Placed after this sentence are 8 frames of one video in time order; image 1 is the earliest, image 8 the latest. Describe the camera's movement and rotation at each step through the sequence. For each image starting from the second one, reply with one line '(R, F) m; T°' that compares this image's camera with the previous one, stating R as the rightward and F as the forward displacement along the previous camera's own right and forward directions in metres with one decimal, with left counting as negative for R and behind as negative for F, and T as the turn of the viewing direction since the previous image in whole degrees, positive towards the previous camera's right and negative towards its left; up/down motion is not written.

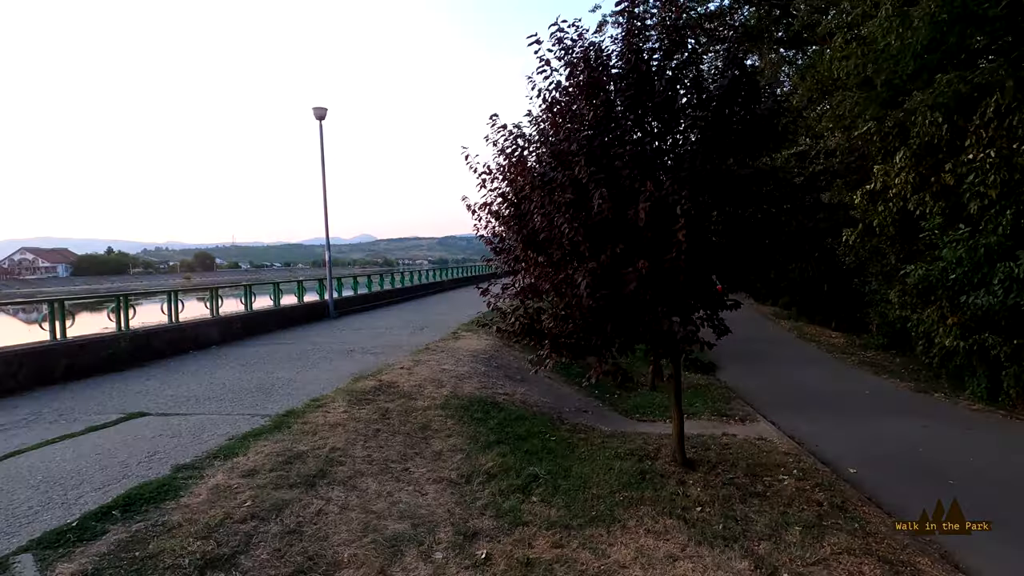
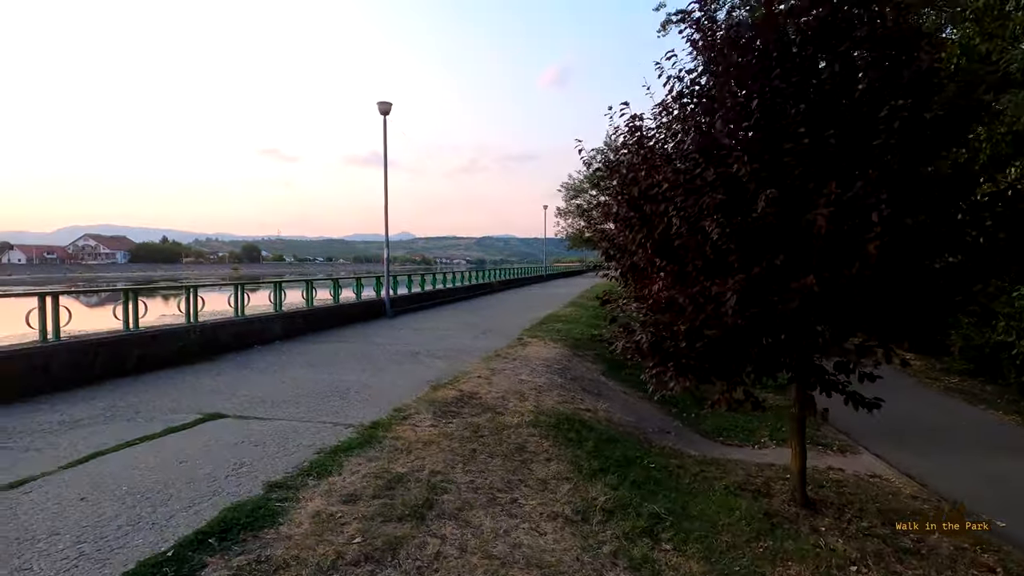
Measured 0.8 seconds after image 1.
(-0.7, +0.5) m; -4°
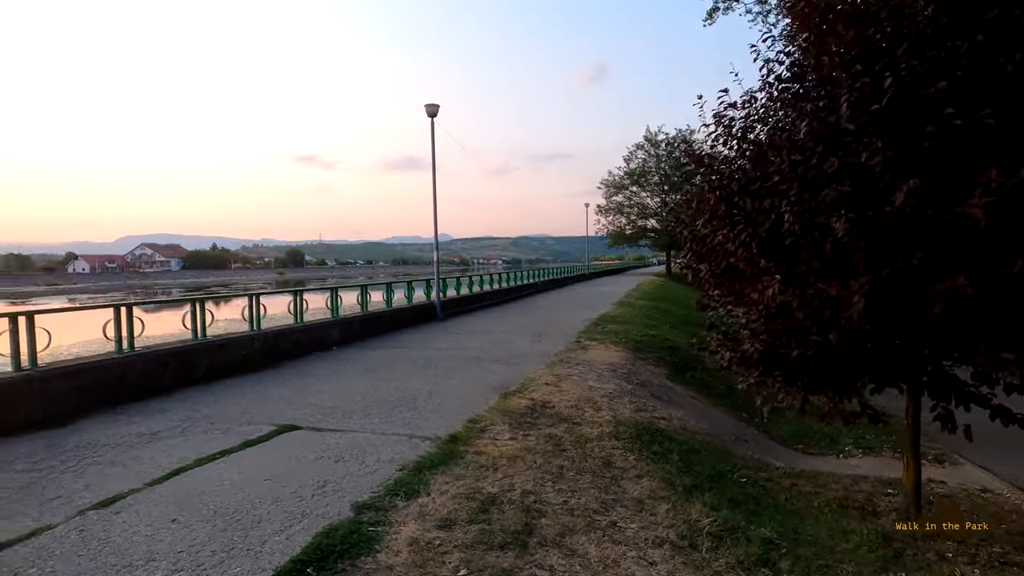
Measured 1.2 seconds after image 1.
(-0.4, +0.3) m; -4°
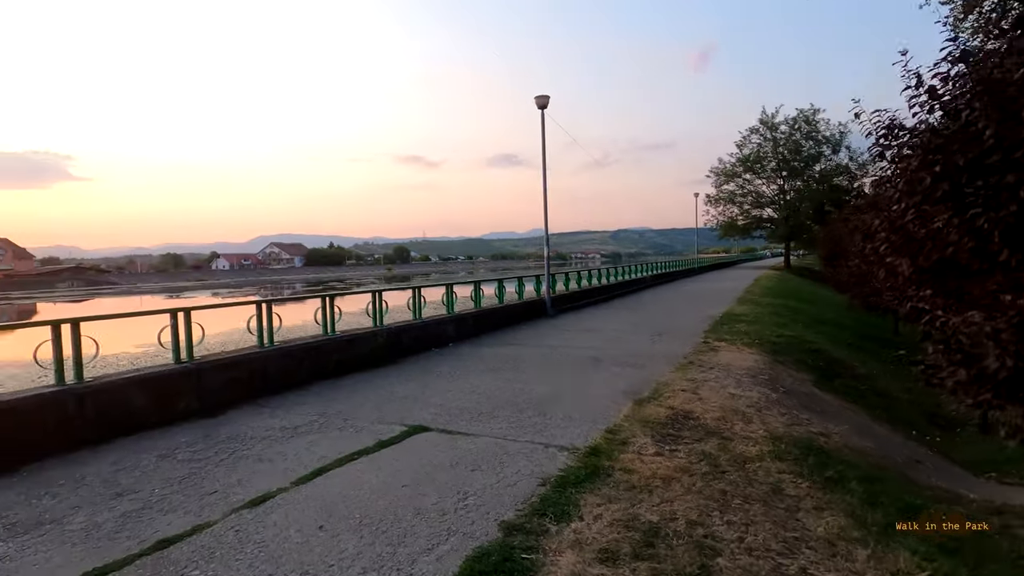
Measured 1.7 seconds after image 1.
(-0.4, +0.4) m; -10°
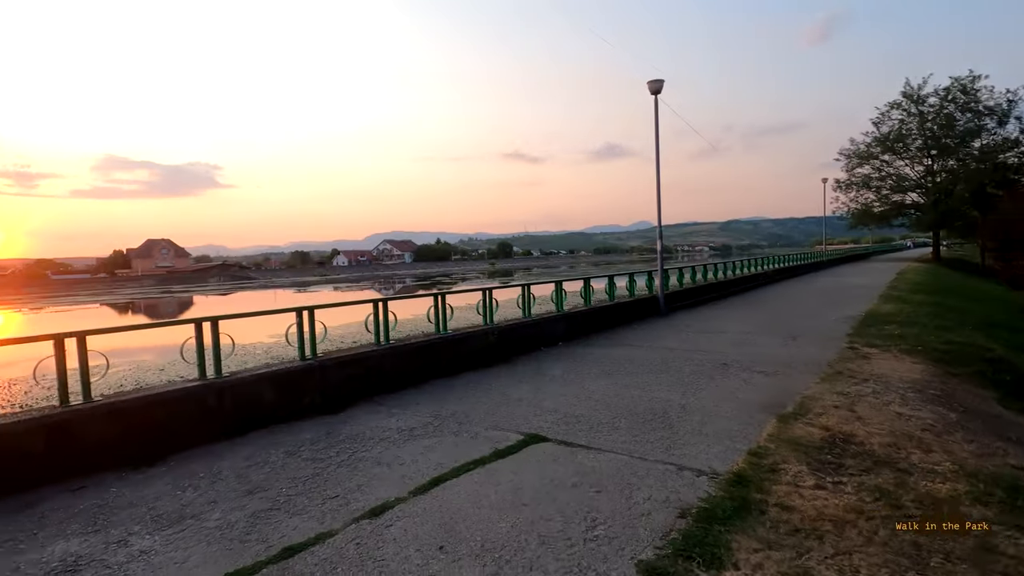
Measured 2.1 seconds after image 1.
(-0.2, +0.4) m; -11°
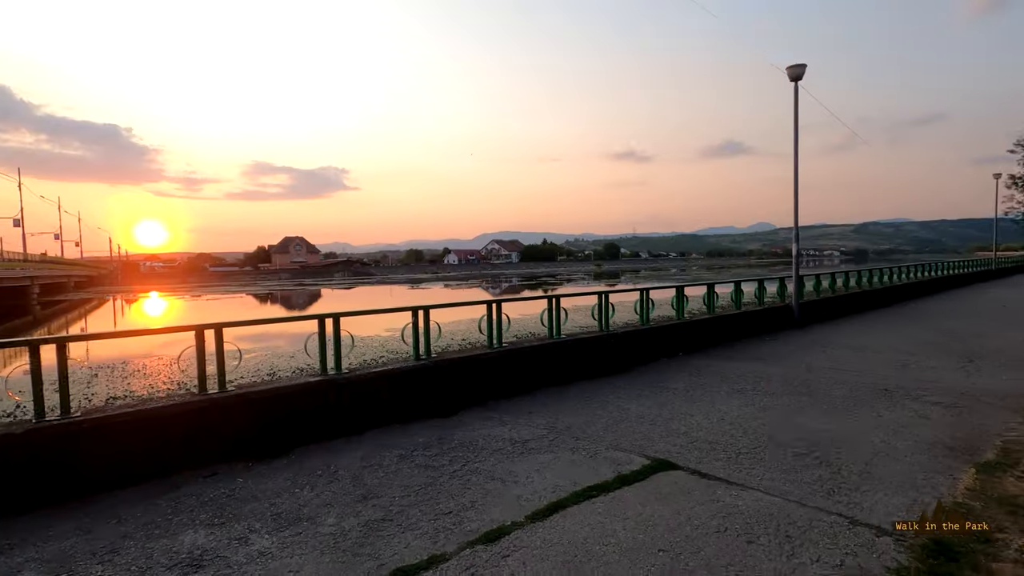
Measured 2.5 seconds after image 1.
(-0.2, +0.4) m; -11°
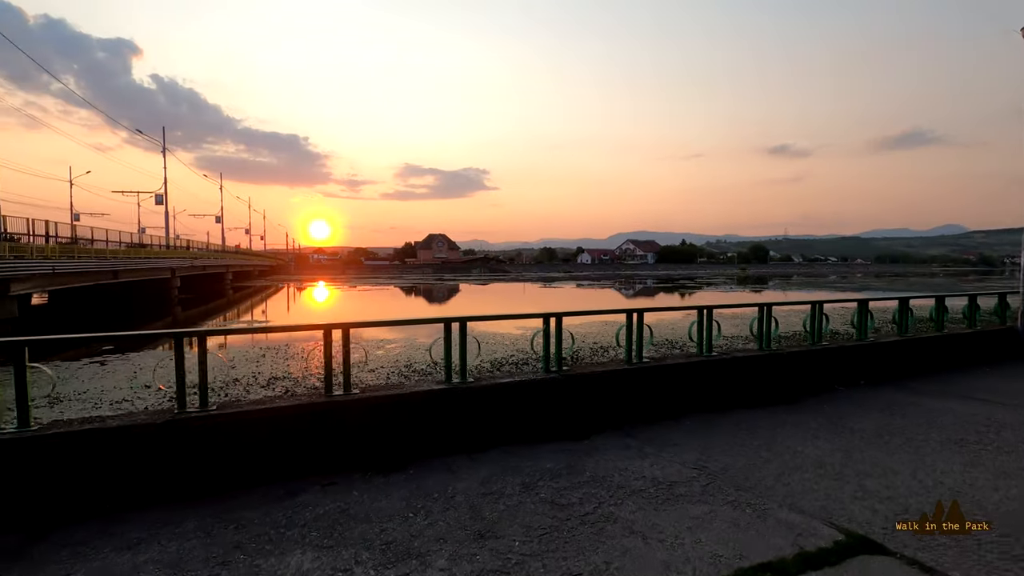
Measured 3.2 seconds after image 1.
(-0.1, +0.7) m; -14°
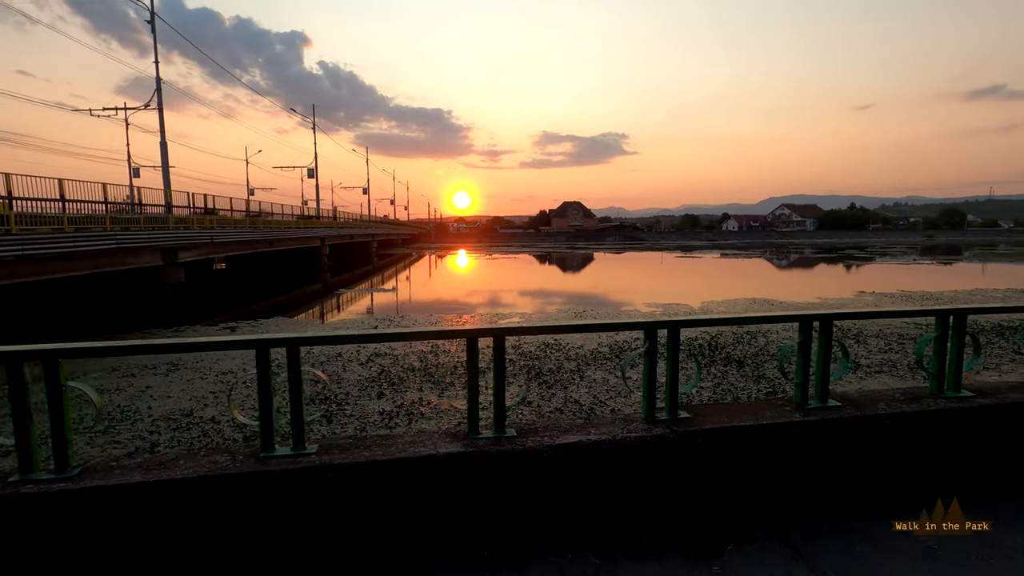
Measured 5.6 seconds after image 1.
(+0.3, +2.3) m; -14°
